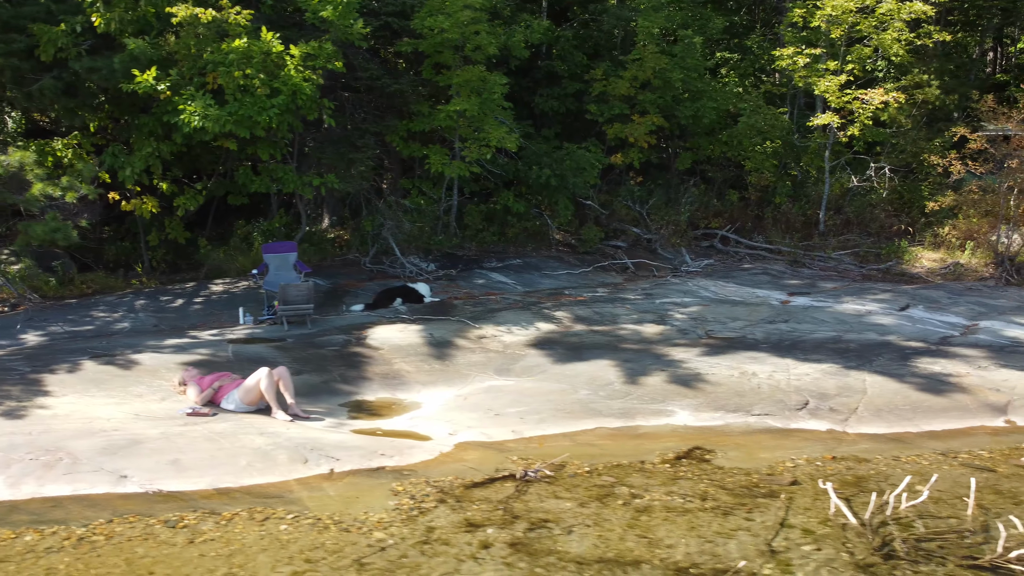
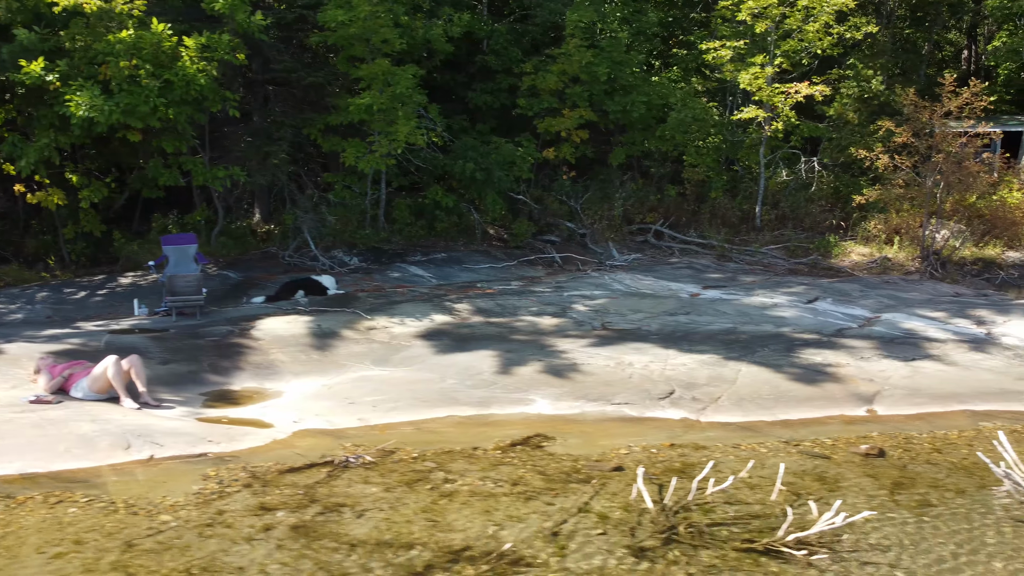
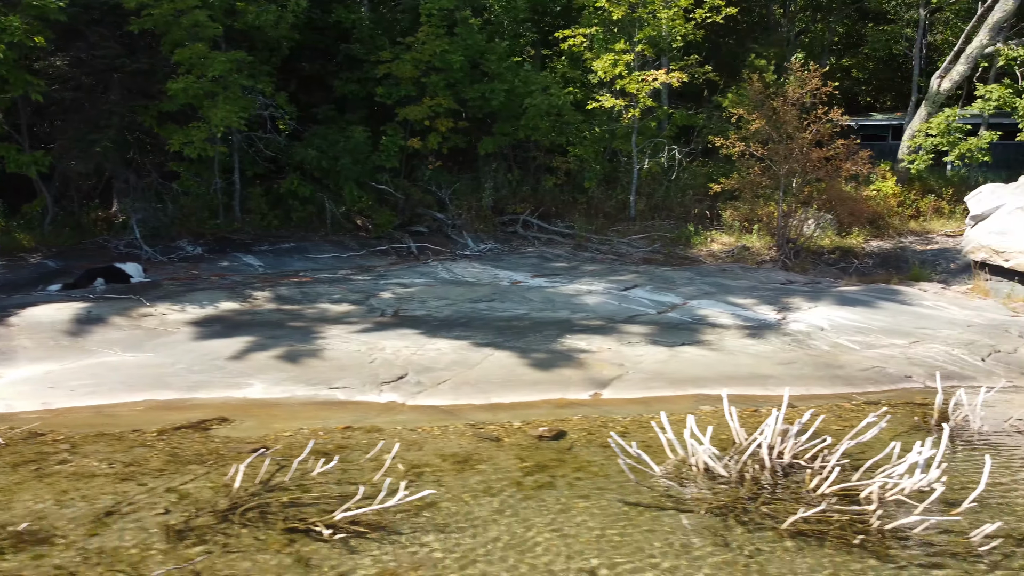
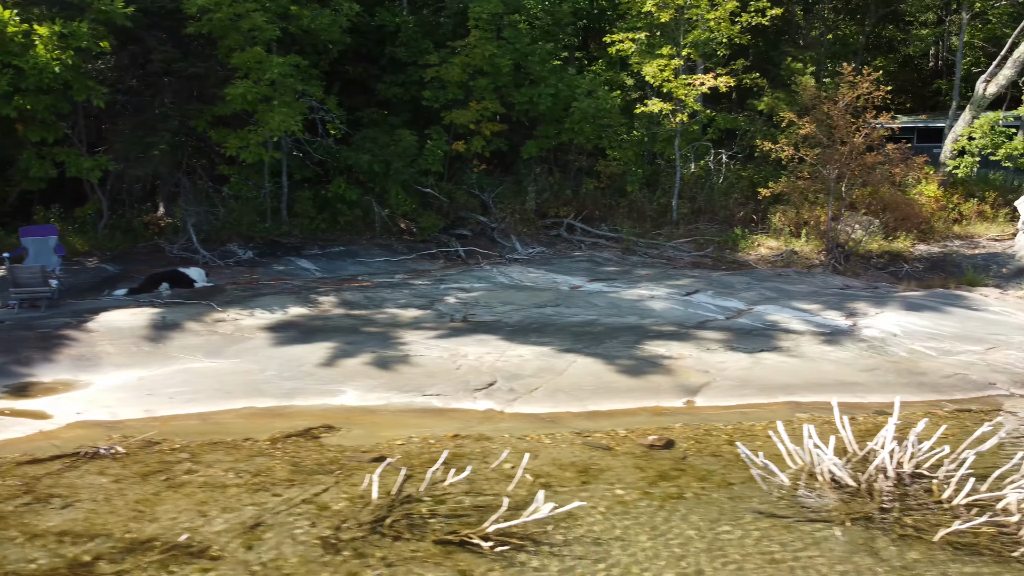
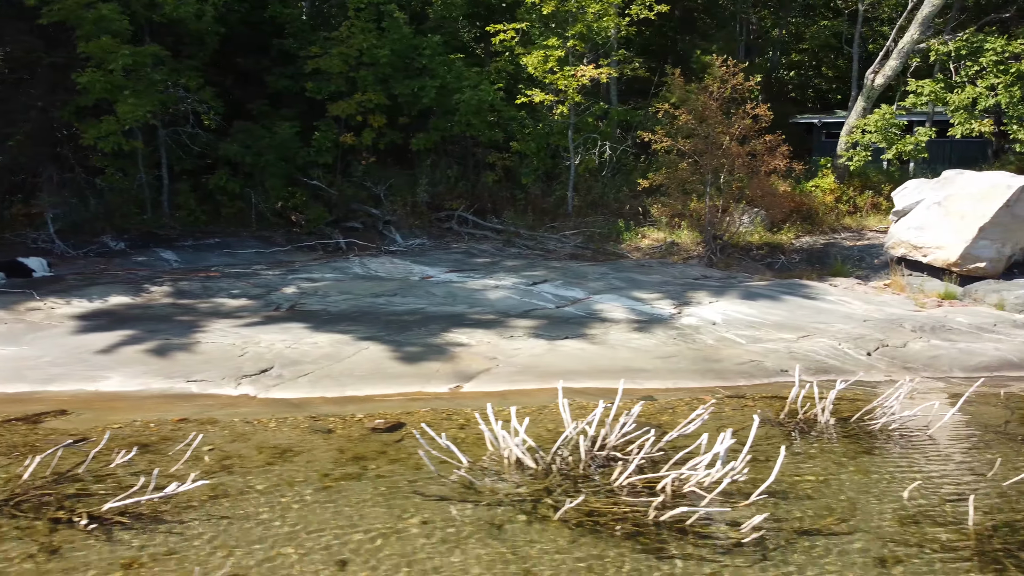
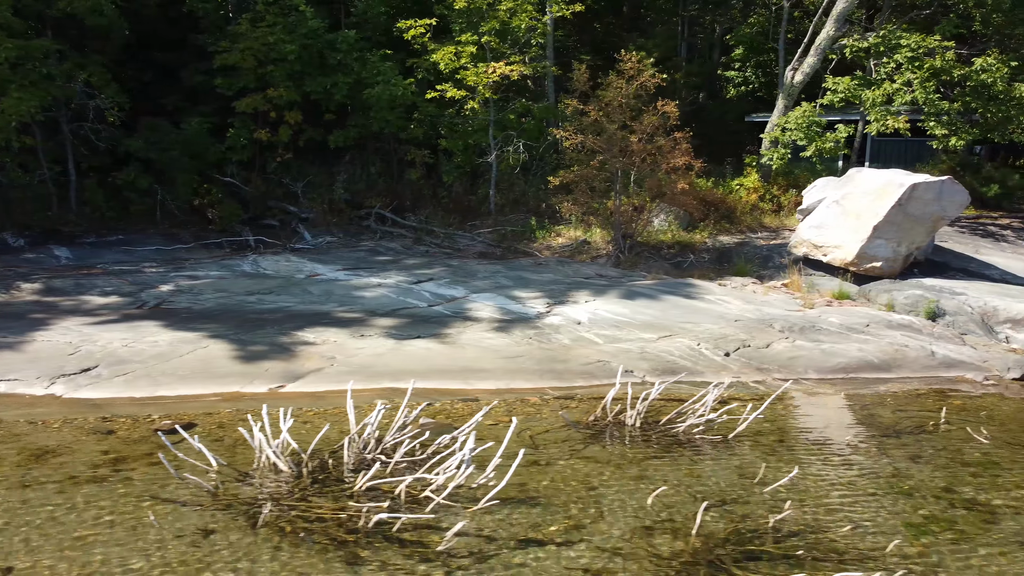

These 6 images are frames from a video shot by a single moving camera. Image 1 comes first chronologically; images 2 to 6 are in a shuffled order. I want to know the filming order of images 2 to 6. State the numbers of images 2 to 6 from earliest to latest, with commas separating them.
2, 4, 3, 5, 6
